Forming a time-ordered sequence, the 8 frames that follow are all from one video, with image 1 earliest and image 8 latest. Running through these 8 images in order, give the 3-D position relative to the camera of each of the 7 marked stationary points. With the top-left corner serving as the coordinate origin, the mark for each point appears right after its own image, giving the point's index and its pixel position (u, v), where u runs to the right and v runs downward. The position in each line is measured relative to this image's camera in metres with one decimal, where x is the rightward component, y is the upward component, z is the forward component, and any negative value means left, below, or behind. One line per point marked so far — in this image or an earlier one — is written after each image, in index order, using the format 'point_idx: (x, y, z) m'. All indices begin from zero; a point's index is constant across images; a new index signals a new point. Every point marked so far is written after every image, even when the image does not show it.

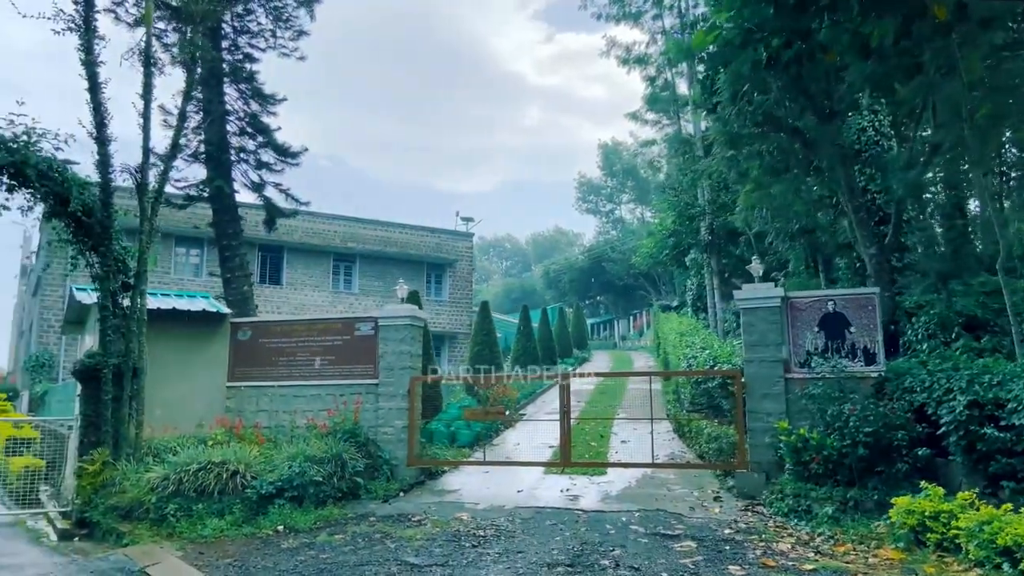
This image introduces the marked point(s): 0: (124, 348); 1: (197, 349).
0: (-5.8, -0.9, +11.6) m
1: (-5.3, -1.1, +13.3) m
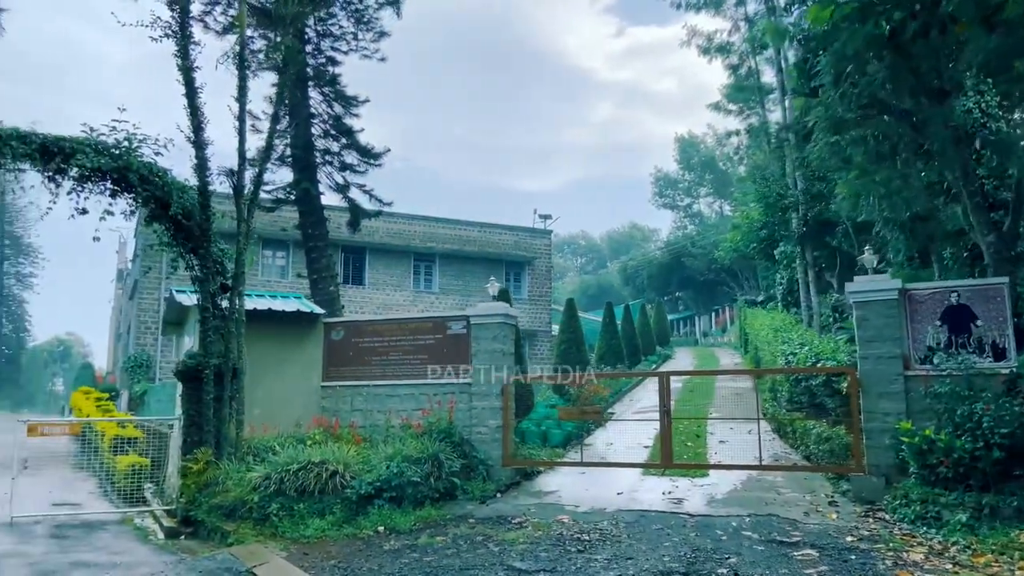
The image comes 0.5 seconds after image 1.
0: (-4.4, -0.9, +11.7) m
1: (-3.8, -1.1, +13.5) m
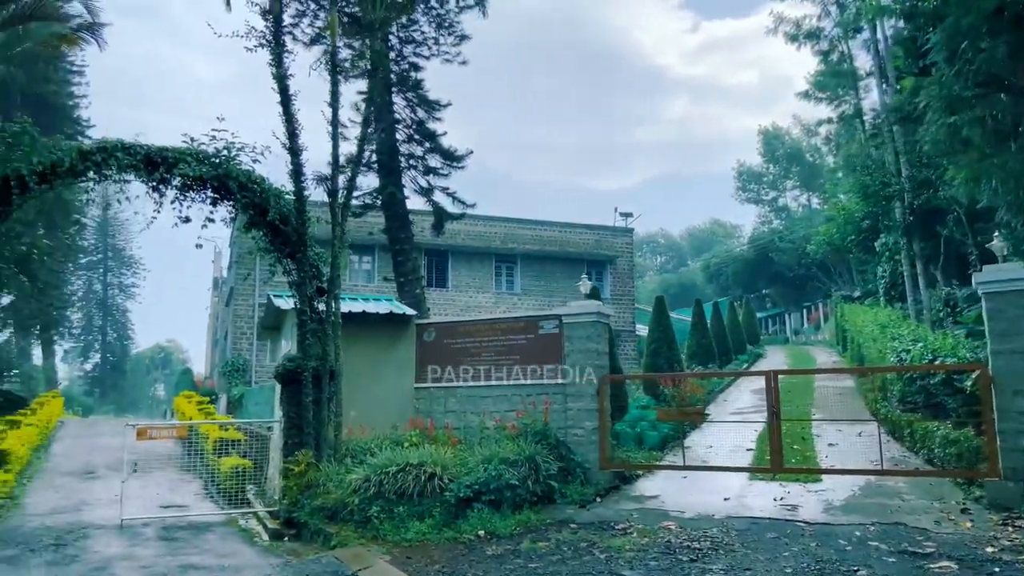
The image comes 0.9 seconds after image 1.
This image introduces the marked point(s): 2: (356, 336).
0: (-2.9, -1.0, +11.8) m
1: (-2.1, -1.1, +13.5) m
2: (-2.6, -0.8, +13.5) m
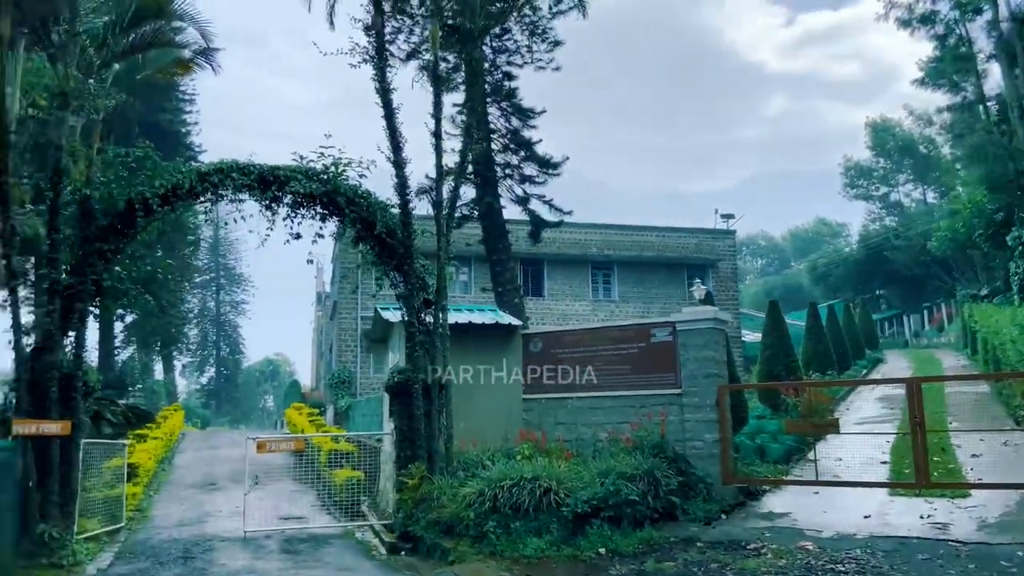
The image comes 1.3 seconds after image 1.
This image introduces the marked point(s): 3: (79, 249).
0: (-1.2, -1.2, +11.8) m
1: (-0.3, -1.3, +13.3) m
2: (-0.7, -1.0, +13.4) m
3: (-6.1, +0.5, +10.9) m
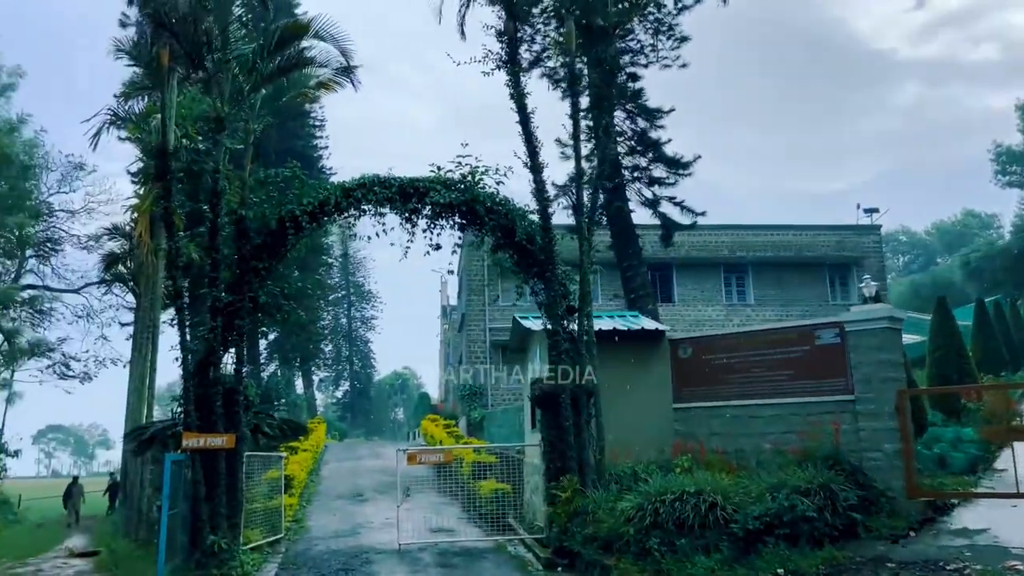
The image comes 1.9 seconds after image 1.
0: (+1.0, -1.2, +11.4) m
1: (+2.2, -1.4, +12.8) m
2: (+1.7, -1.1, +12.9) m
3: (-4.0, +0.3, +11.2) m
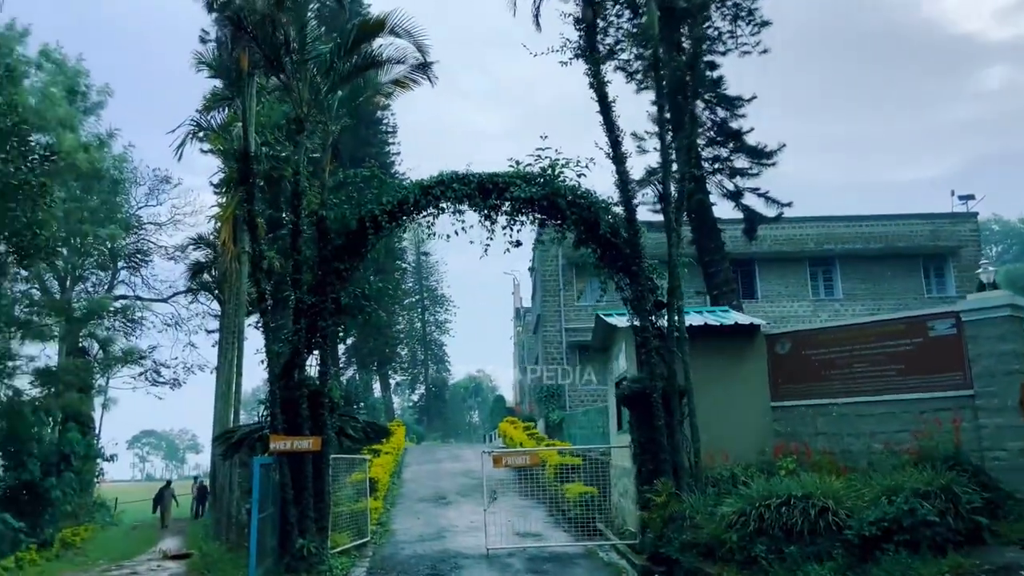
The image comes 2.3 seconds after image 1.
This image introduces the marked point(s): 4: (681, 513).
0: (+2.2, -1.2, +10.9) m
1: (+3.5, -1.2, +12.1) m
2: (+3.1, -1.0, +12.3) m
3: (-2.8, +0.3, +11.2) m
4: (+2.1, -2.9, +9.9) m
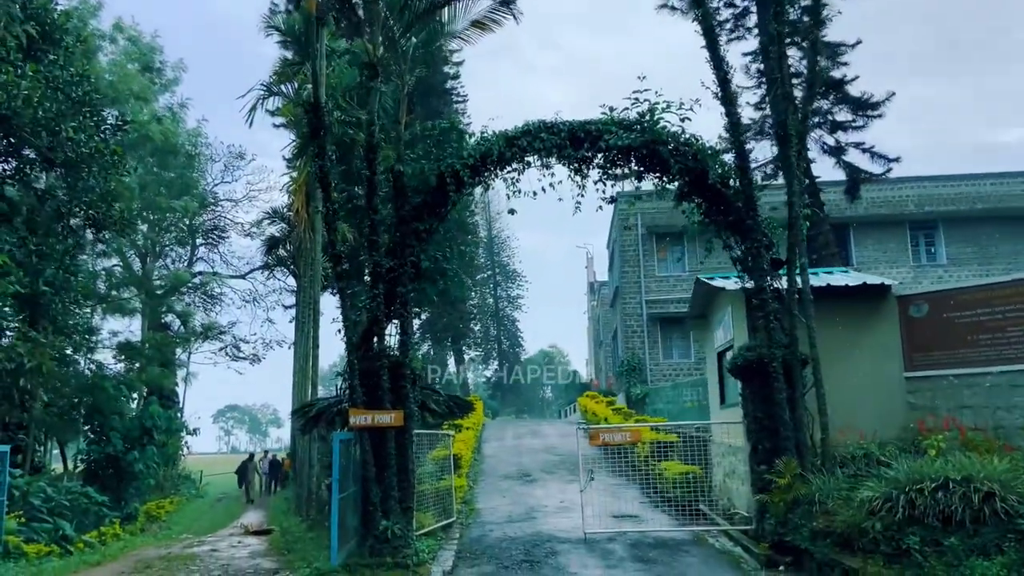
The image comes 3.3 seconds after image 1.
0: (+3.4, -0.6, +9.6) m
1: (+4.8, -0.6, +10.8) m
2: (+4.4, -0.4, +11.0) m
3: (-1.5, +0.8, +10.3) m
4: (+3.3, -2.3, +8.7) m
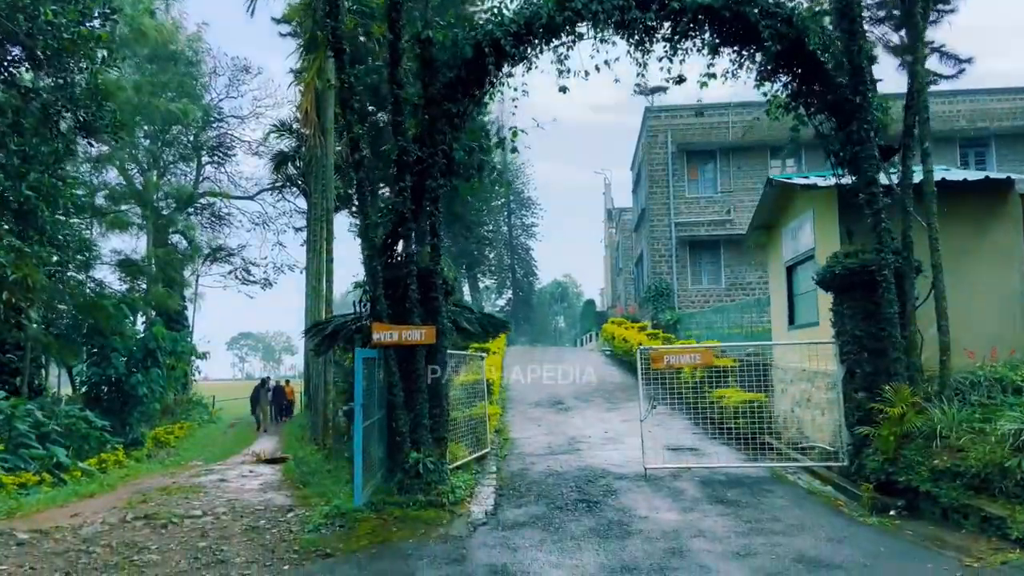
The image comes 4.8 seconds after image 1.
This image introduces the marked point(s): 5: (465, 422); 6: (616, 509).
0: (+4.0, +0.5, +8.0) m
1: (+5.4, +0.6, +9.1) m
2: (+5.0, +0.8, +9.3) m
3: (-1.0, +2.0, +8.6) m
4: (+3.8, -1.3, +7.2) m
5: (-0.6, -1.7, +9.9) m
6: (+1.0, -2.1, +7.4) m
